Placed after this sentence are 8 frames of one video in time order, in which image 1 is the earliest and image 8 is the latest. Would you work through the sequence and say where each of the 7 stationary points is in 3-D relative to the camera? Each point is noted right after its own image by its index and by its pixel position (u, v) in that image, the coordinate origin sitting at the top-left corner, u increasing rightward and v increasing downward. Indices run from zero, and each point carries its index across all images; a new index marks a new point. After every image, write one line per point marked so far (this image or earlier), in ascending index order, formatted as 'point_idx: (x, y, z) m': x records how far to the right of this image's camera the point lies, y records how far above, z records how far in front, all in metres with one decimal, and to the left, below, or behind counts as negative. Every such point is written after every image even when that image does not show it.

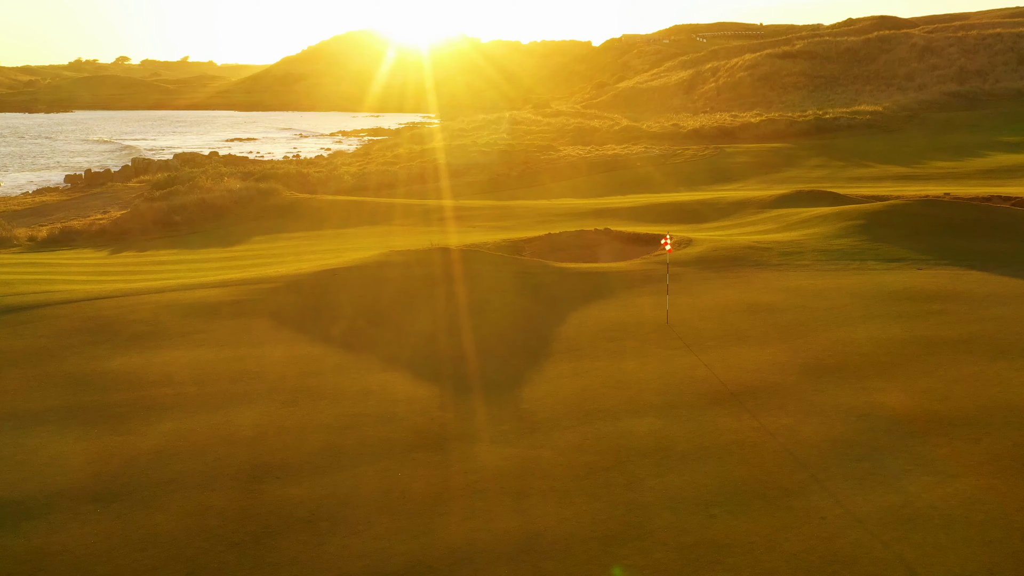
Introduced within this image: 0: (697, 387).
0: (+2.1, -1.1, +13.0) m
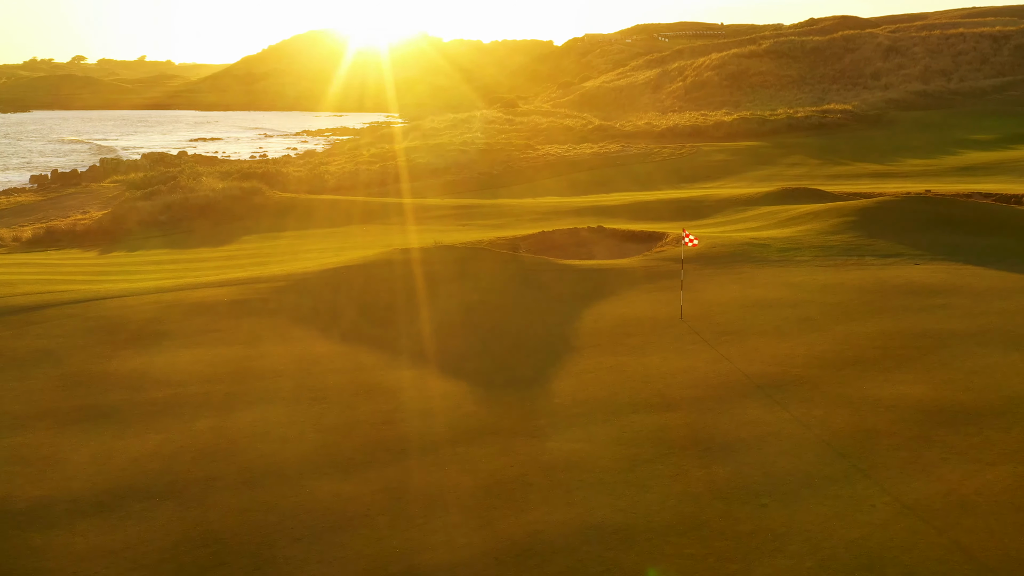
0: (+2.4, -1.0, +13.1) m
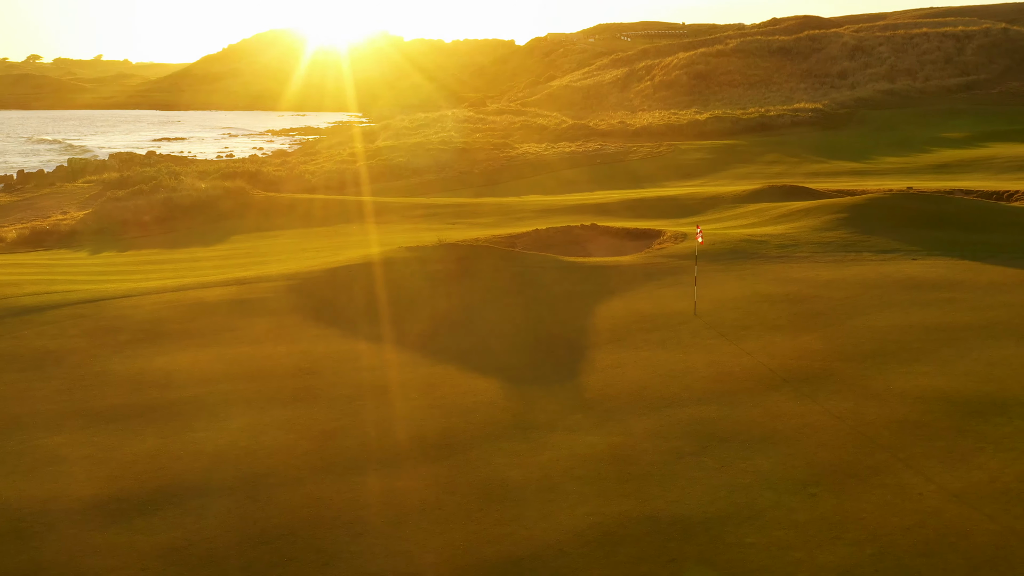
0: (+2.7, -1.0, +13.3) m
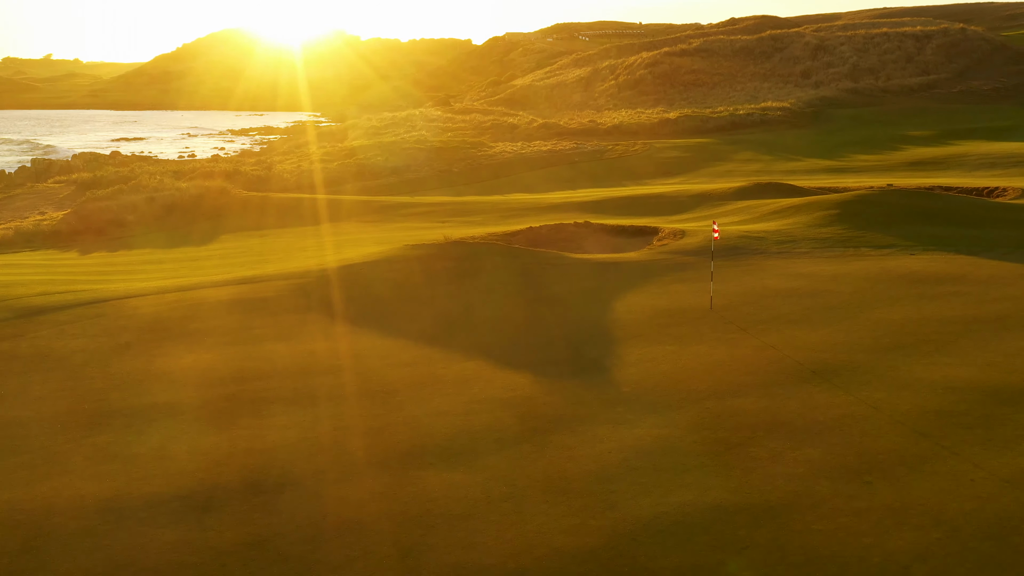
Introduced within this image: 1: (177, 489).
0: (+3.1, -0.9, +13.5) m
1: (-2.9, -1.7, +9.9) m
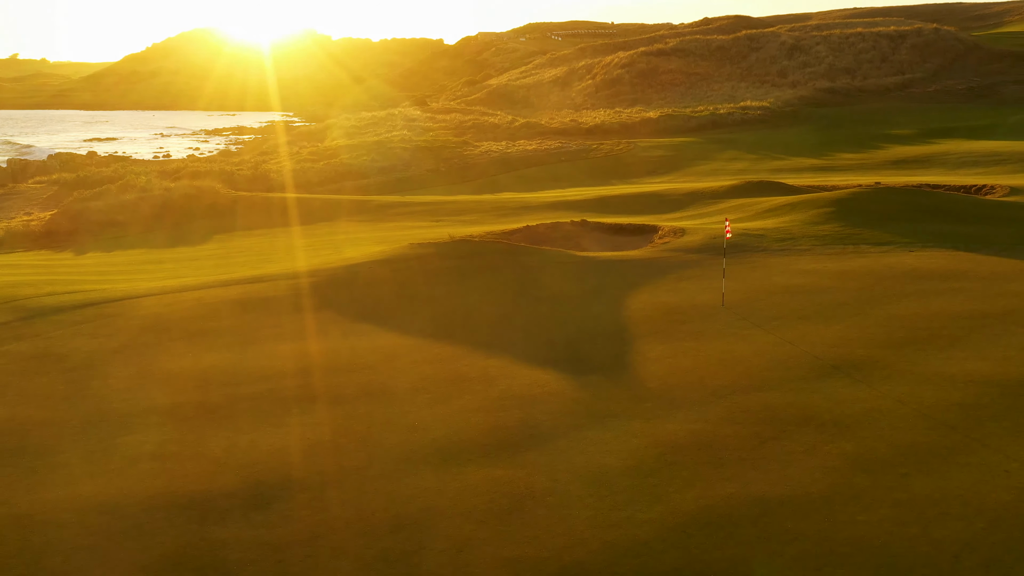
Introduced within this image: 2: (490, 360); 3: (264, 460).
0: (+3.4, -0.9, +13.7) m
1: (-2.5, -1.7, +9.9) m
2: (-0.3, -0.9, +14.0) m
3: (-2.3, -1.6, +10.6) m
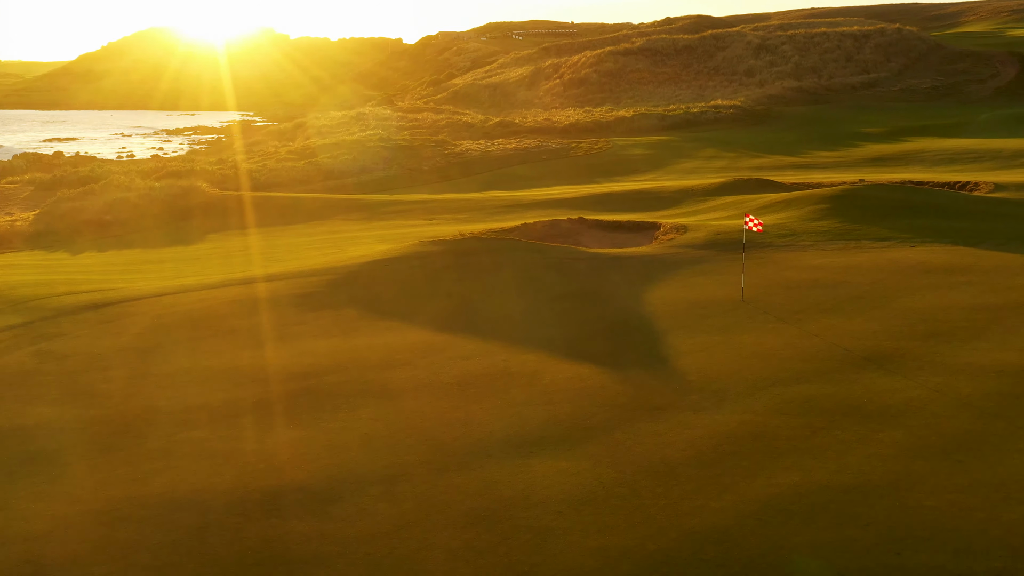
0: (+3.8, -0.8, +14.0) m
1: (-1.9, -1.7, +10.0) m
2: (+0.2, -0.8, +14.1) m
3: (-1.7, -1.5, +10.7) m
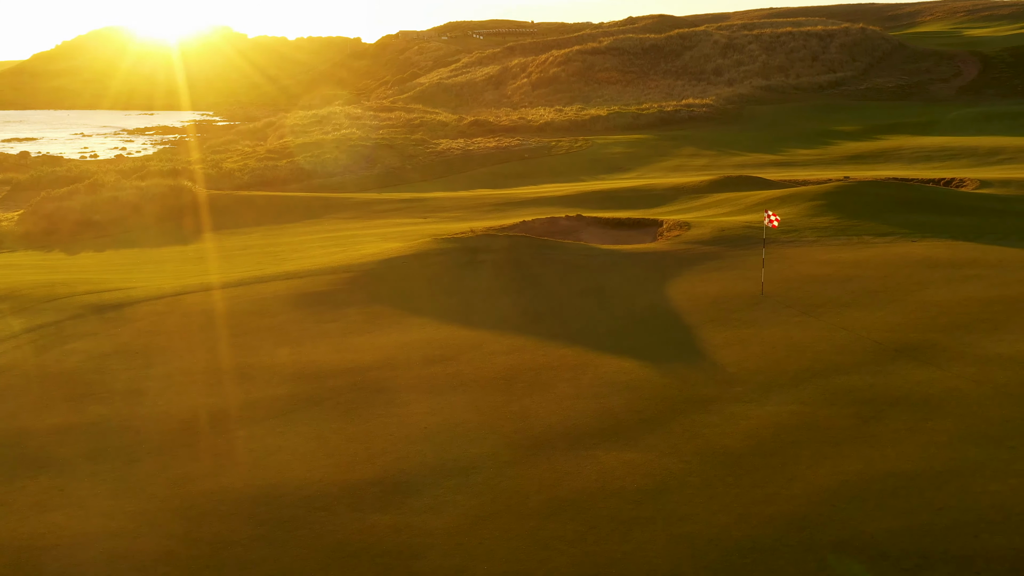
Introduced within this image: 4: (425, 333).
0: (+4.3, -0.7, +14.2) m
1: (-1.3, -1.6, +10.0) m
2: (+0.6, -0.8, +14.3) m
3: (-1.1, -1.5, +10.7) m
4: (-1.2, -0.6, +15.2) m
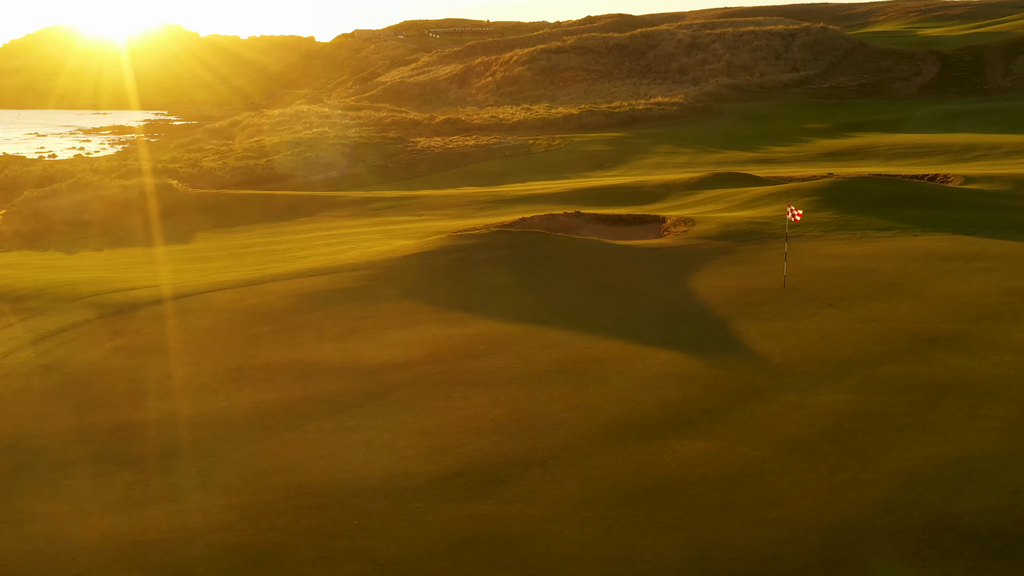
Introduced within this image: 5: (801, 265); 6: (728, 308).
0: (+4.8, -0.6, +14.5) m
1: (-0.6, -1.6, +10.1) m
2: (+1.1, -0.7, +14.4) m
3: (-0.5, -1.4, +10.8) m
4: (-0.7, -0.6, +15.3) m
5: (+4.8, +0.4, +19.4) m
6: (+3.0, -0.3, +16.2) m
